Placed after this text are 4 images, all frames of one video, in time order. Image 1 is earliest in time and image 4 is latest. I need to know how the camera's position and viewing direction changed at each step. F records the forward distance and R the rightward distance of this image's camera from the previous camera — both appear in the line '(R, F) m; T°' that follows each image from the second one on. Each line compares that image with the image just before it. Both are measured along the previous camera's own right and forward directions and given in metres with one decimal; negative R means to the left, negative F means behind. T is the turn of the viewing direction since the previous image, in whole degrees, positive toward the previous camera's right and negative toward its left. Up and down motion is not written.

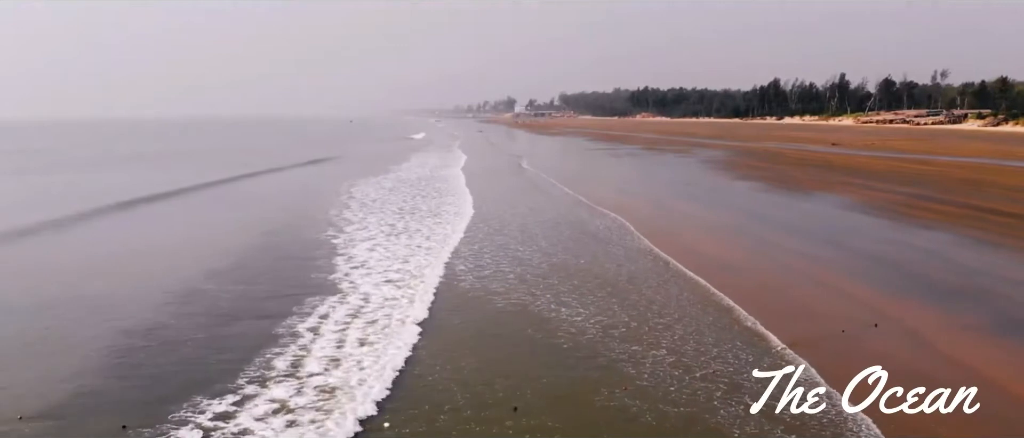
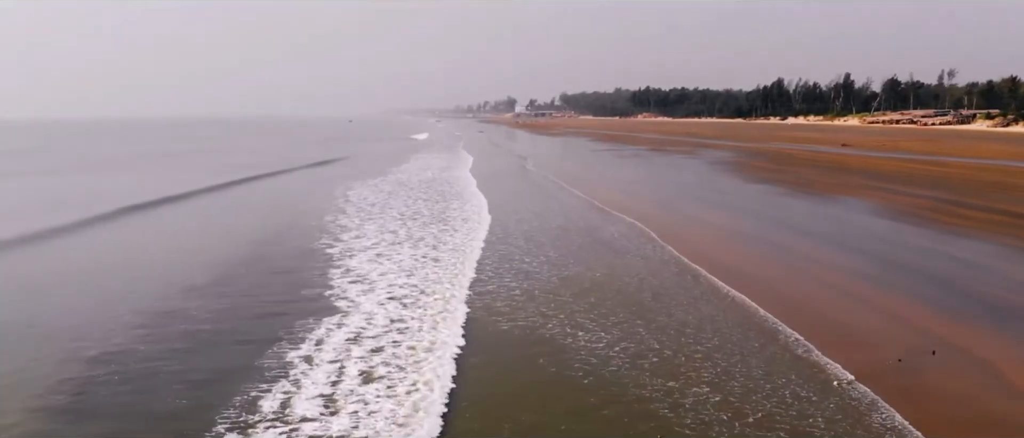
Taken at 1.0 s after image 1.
(-0.1, +0.8) m; 0°
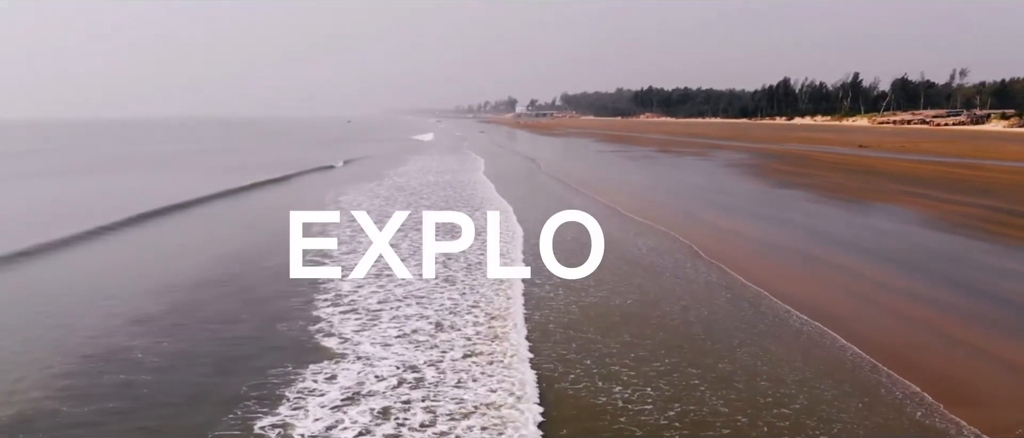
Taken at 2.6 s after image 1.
(-0.2, +1.3) m; 0°
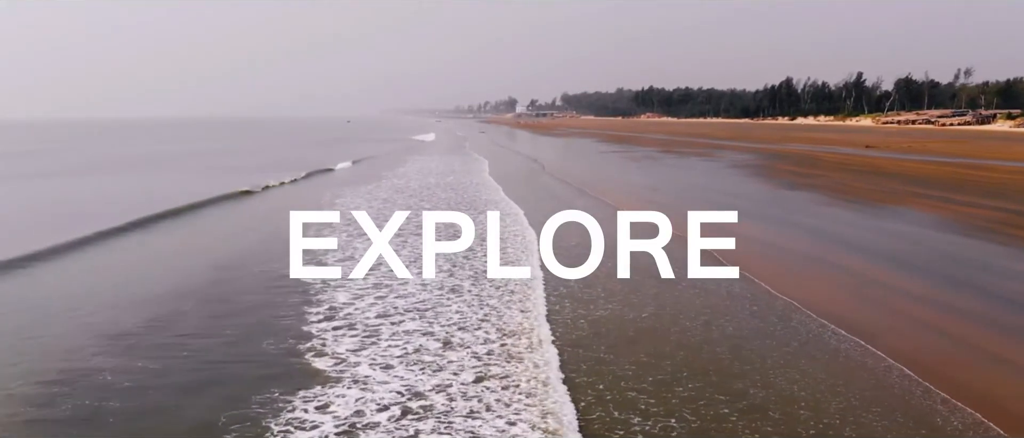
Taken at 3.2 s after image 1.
(-0.1, +0.5) m; 0°
